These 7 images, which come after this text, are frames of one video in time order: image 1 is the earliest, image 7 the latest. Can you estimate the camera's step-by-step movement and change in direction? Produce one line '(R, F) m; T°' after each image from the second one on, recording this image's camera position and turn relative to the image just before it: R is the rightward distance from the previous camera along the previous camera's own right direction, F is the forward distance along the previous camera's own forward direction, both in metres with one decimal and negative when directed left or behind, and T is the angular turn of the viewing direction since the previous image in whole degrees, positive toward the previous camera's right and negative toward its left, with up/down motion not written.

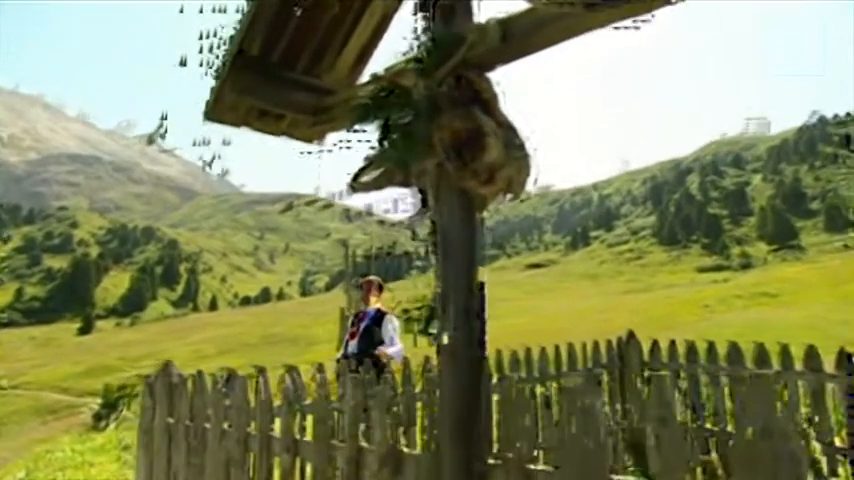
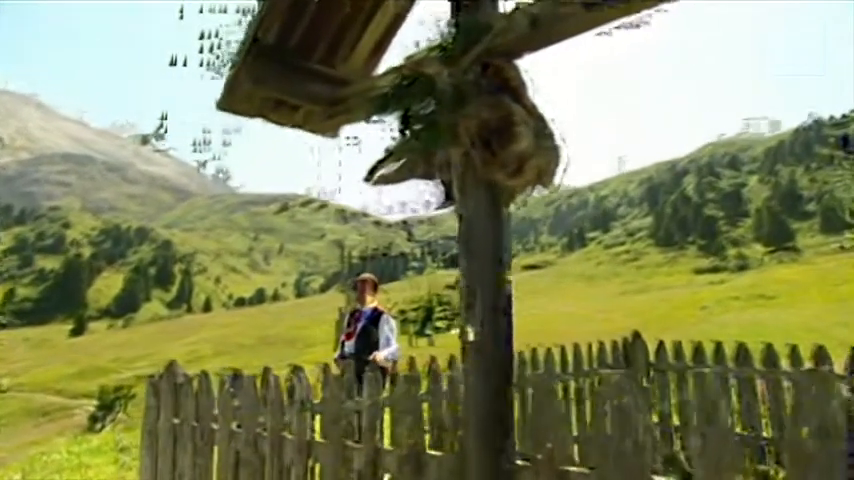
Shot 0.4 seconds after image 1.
(-0.8, +0.2) m; +1°
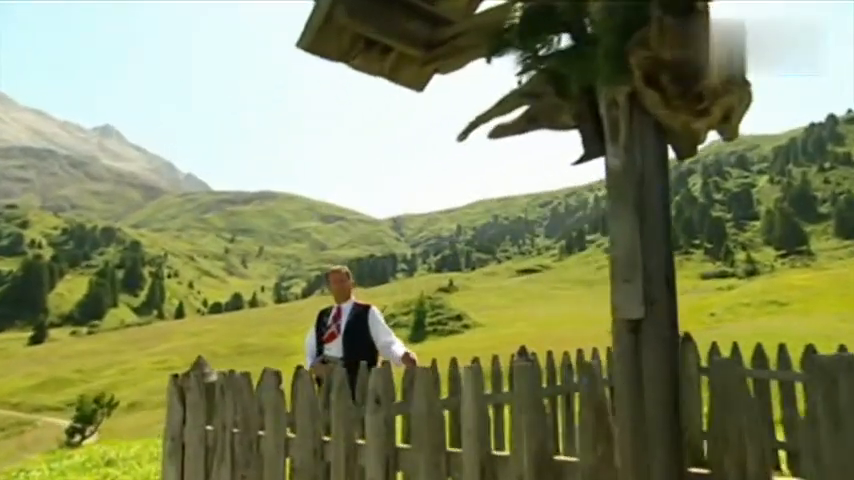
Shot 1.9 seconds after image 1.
(-4.1, +3.4) m; +4°
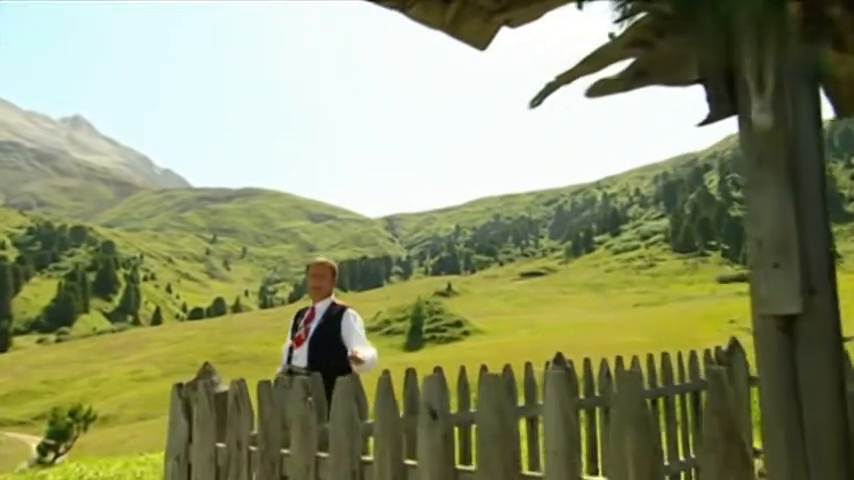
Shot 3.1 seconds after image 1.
(-2.2, +3.3) m; +2°
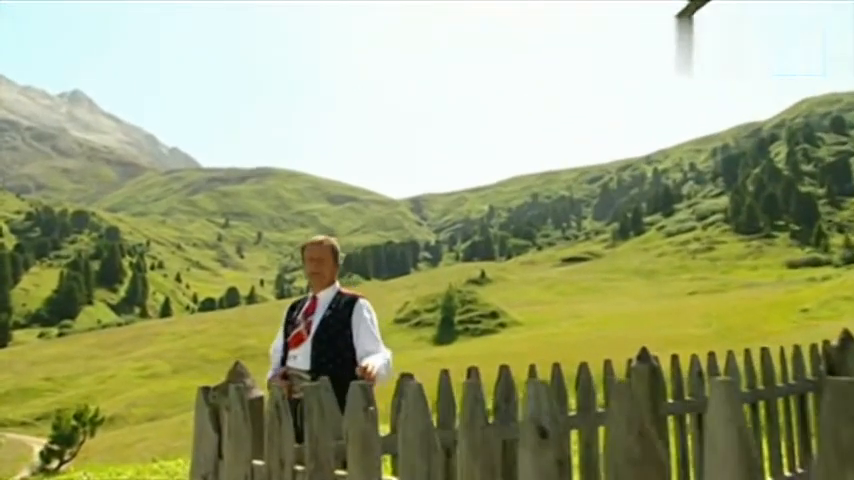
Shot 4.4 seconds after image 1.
(-1.0, +4.7) m; -1°
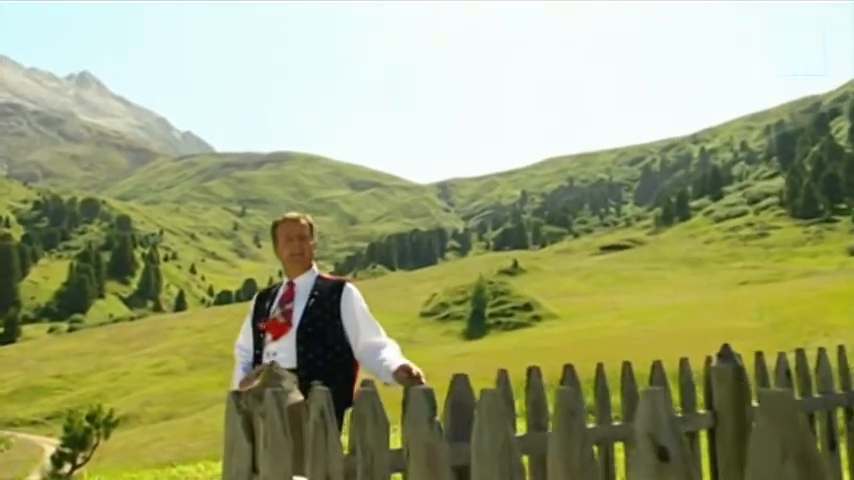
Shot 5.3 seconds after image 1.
(-0.5, +3.1) m; -2°
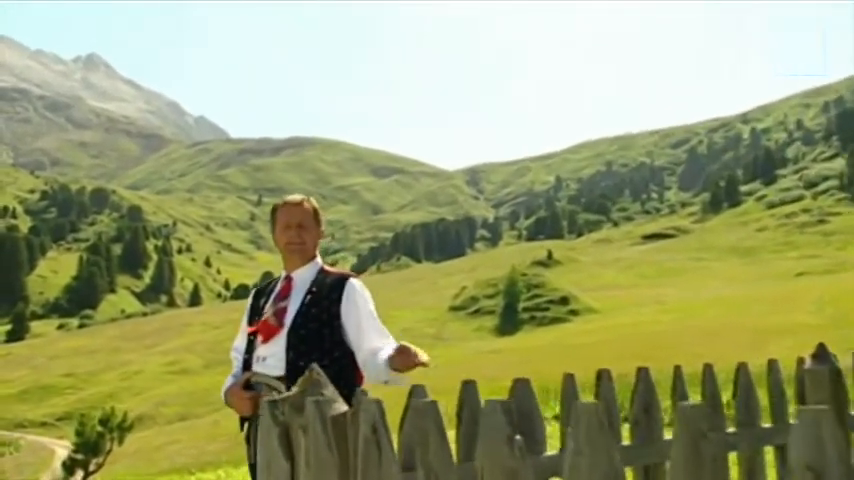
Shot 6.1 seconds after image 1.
(-0.7, +2.8) m; -1°
